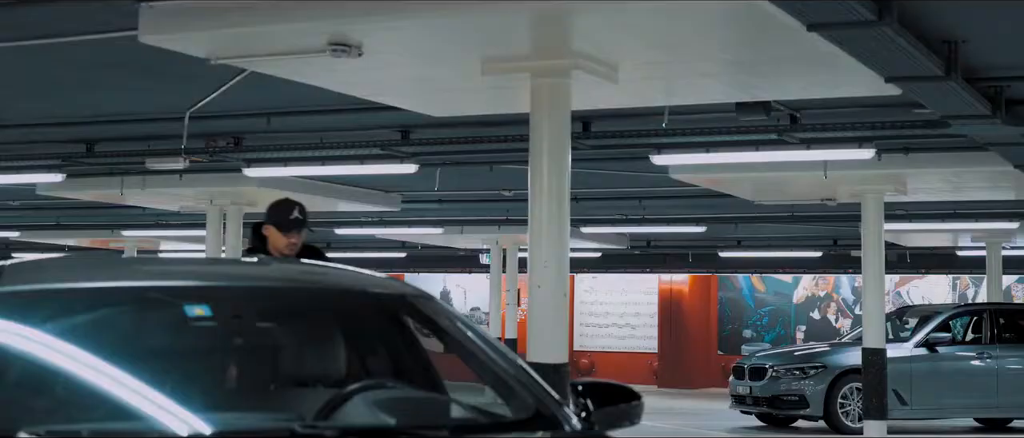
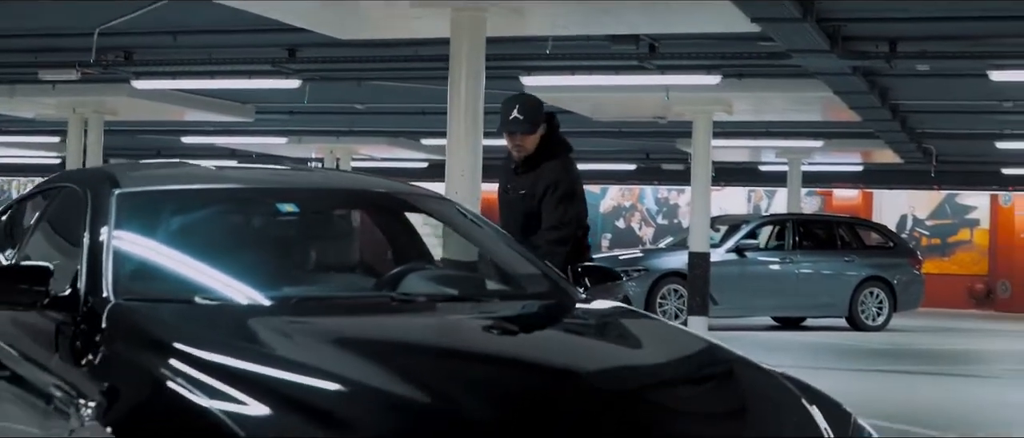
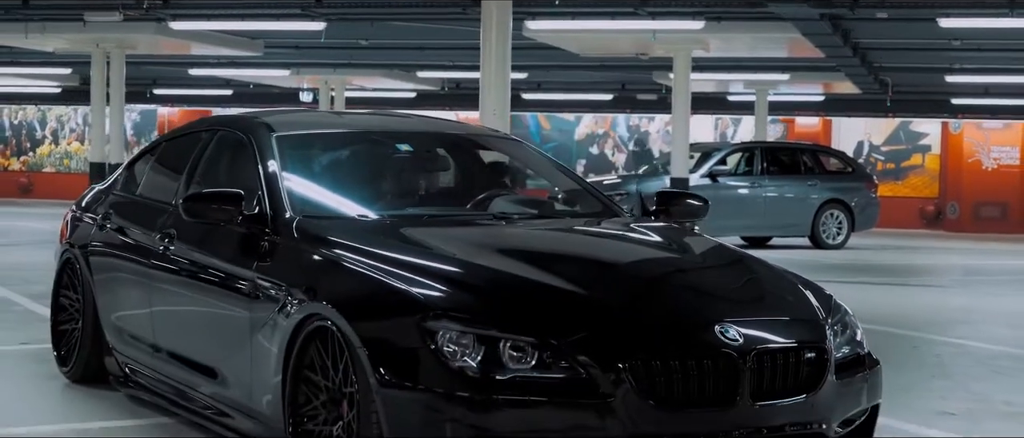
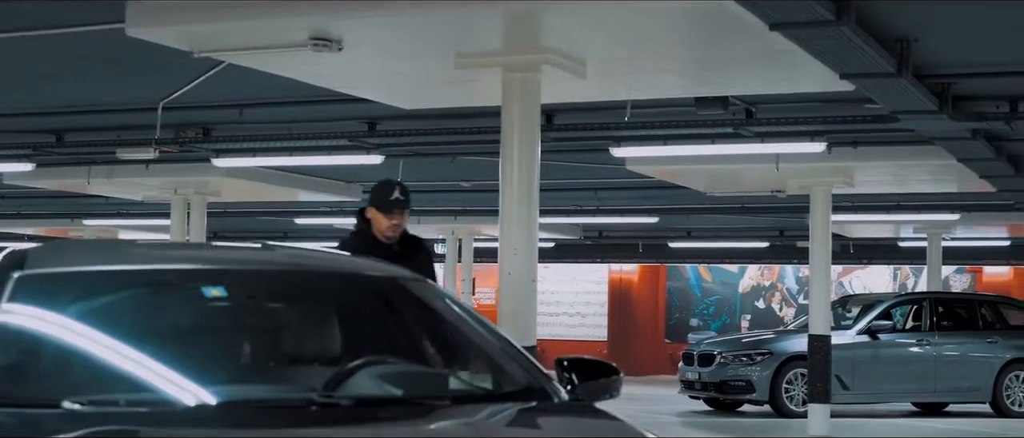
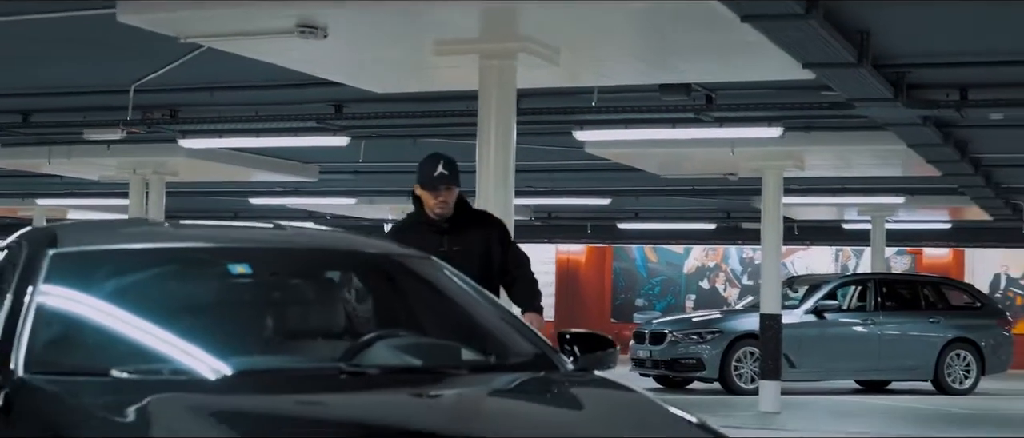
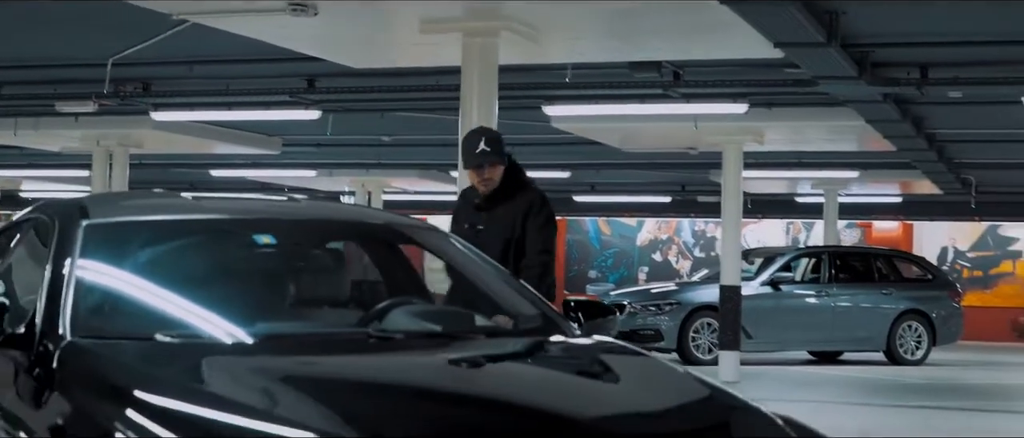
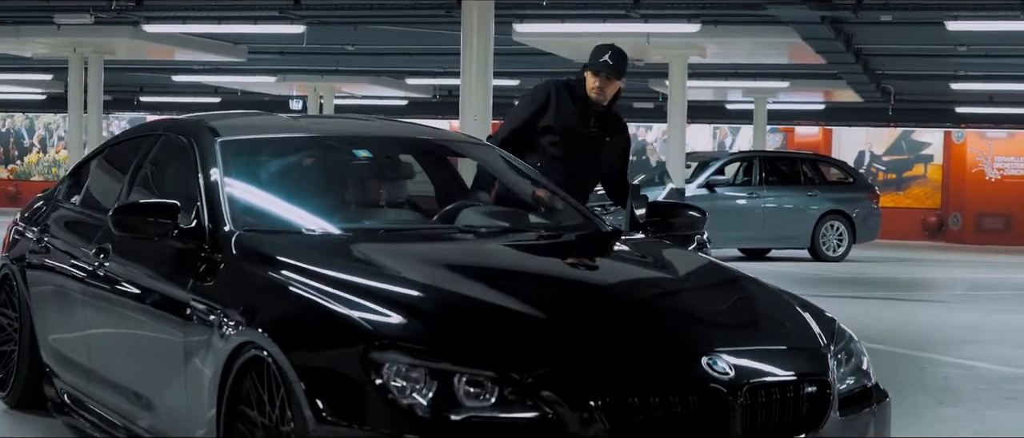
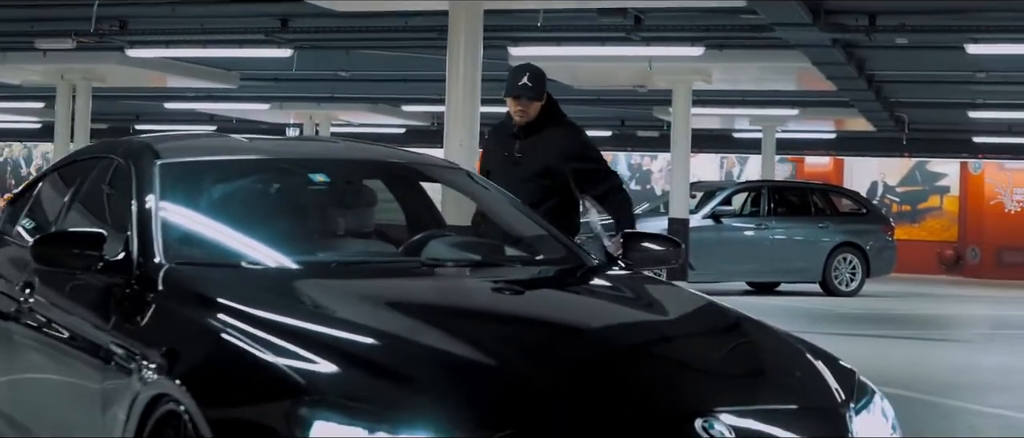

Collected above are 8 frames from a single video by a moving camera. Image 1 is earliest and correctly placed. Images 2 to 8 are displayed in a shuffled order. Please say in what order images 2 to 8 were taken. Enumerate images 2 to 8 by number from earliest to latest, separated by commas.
4, 5, 6, 2, 8, 7, 3
